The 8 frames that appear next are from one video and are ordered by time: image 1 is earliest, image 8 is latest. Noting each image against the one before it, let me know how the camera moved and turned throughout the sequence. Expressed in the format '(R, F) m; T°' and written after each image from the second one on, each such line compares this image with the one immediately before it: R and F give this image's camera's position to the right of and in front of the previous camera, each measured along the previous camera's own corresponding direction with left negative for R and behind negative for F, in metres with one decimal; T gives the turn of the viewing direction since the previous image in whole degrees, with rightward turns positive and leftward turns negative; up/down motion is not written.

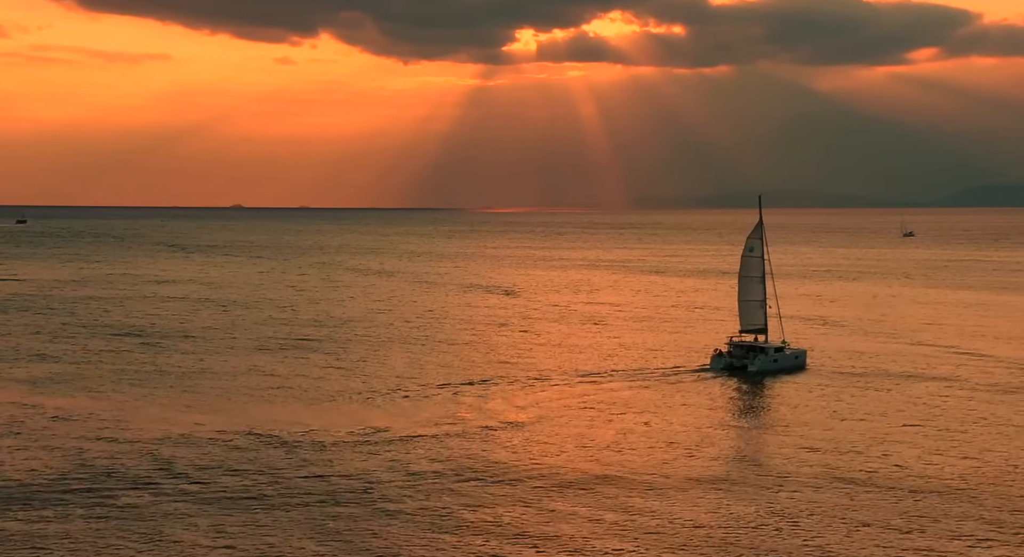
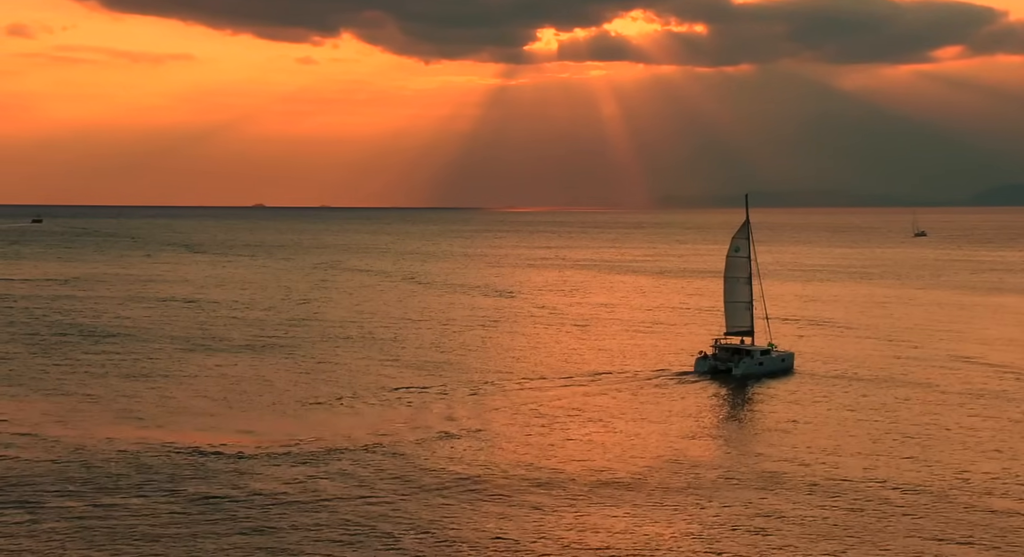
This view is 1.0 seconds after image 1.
(+2.8, +2.1) m; -1°
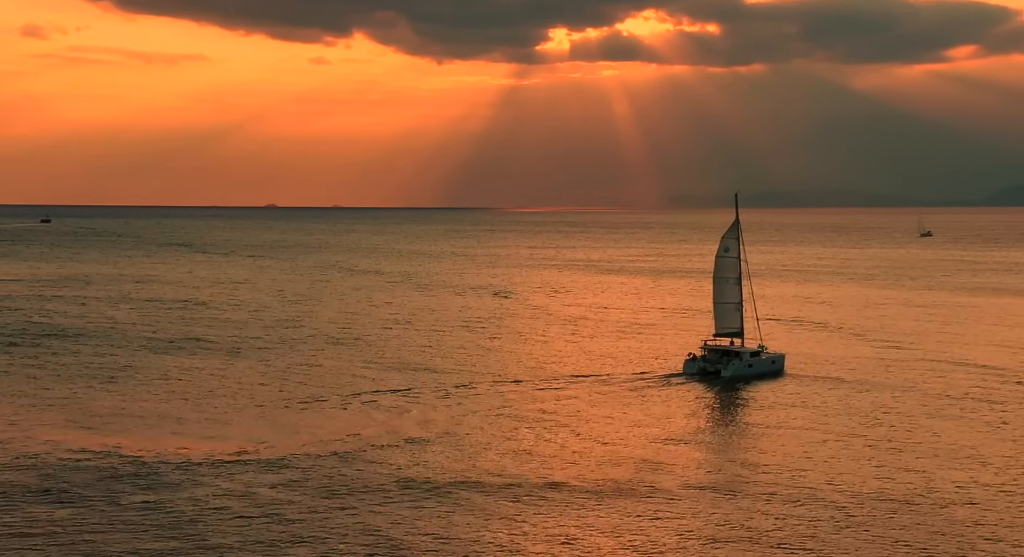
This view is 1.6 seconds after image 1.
(+1.7, +1.2) m; -1°
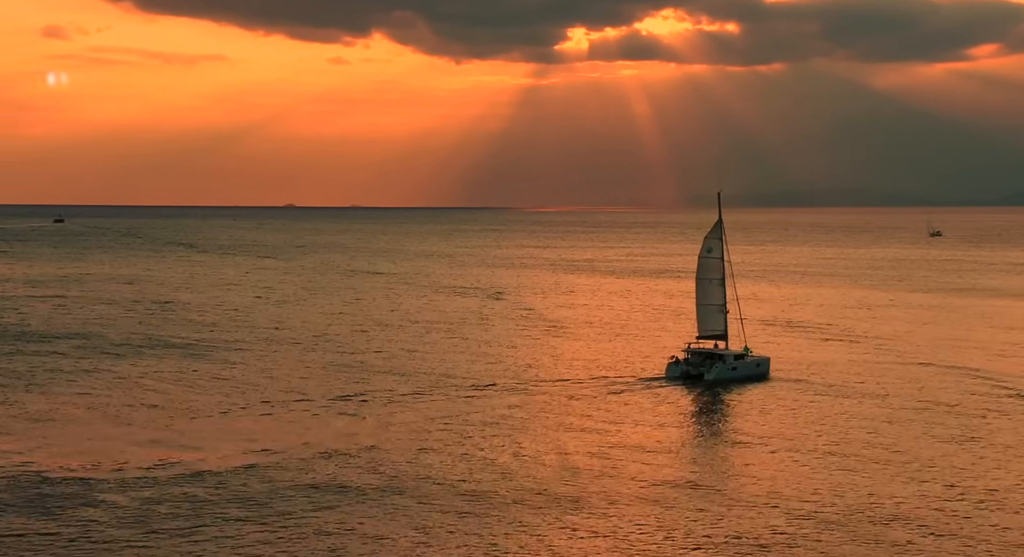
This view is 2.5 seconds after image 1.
(+2.6, +2.0) m; -1°
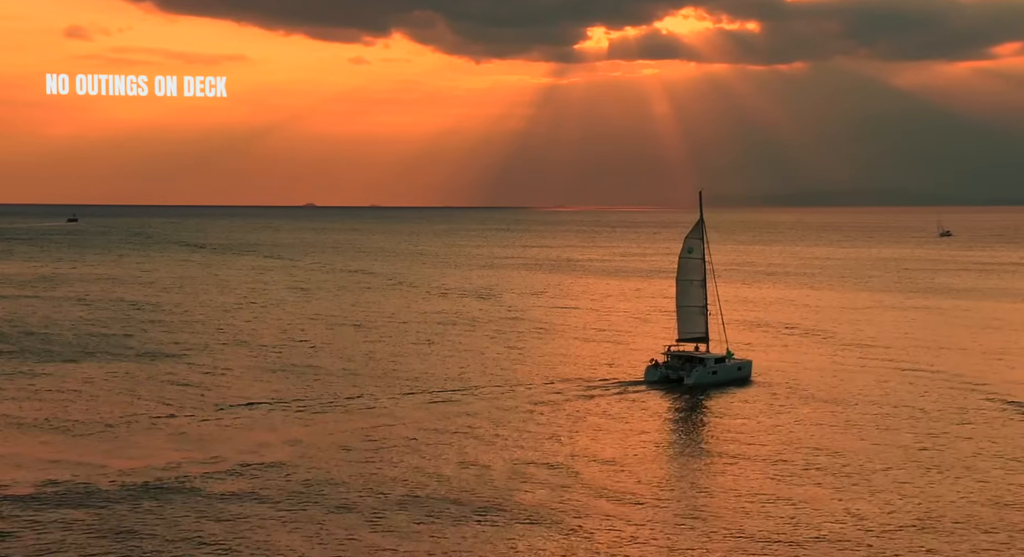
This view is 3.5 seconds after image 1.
(+2.8, +2.2) m; -1°
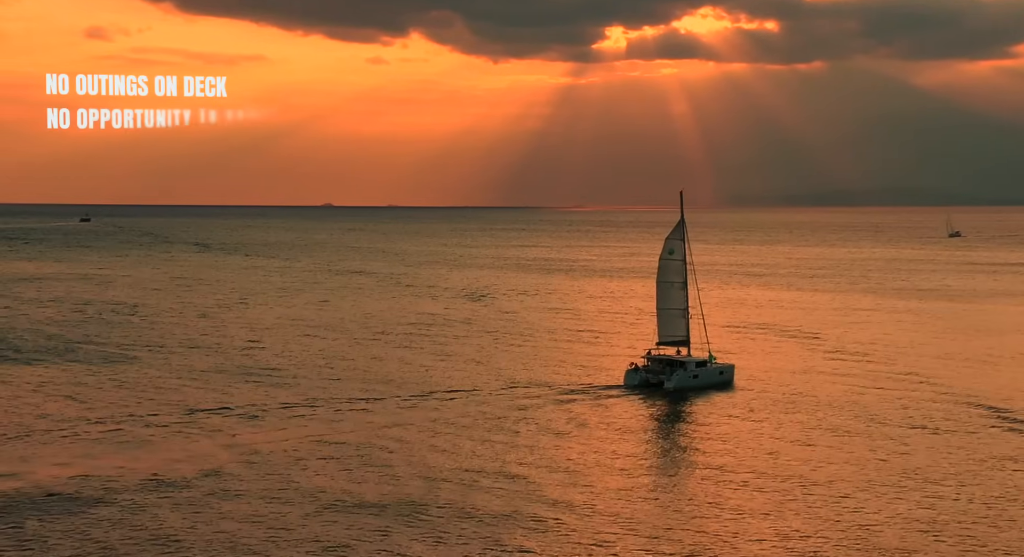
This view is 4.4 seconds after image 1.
(+2.5, +1.9) m; -1°
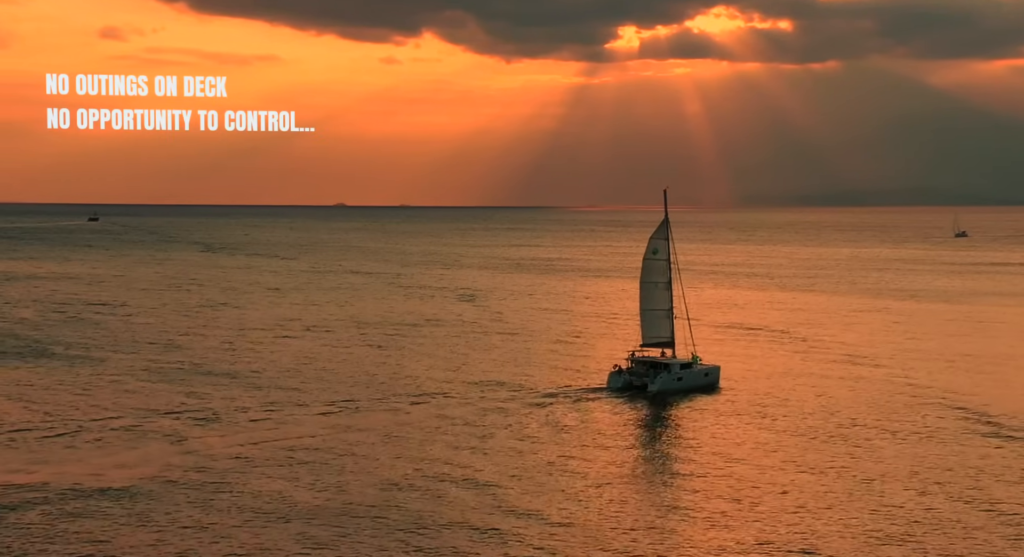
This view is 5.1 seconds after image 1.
(+1.9, +1.5) m; -1°
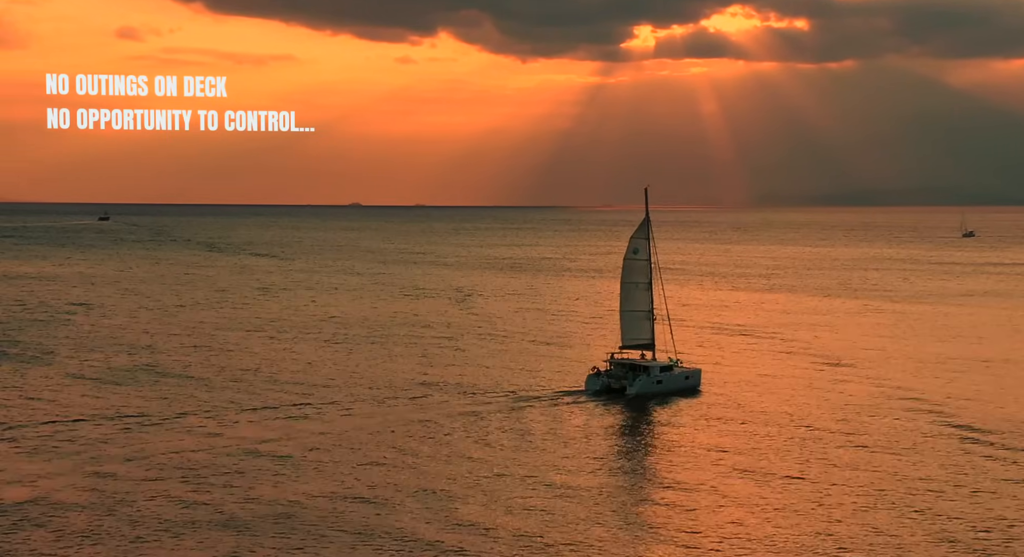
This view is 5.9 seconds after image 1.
(+2.3, +1.8) m; -1°
